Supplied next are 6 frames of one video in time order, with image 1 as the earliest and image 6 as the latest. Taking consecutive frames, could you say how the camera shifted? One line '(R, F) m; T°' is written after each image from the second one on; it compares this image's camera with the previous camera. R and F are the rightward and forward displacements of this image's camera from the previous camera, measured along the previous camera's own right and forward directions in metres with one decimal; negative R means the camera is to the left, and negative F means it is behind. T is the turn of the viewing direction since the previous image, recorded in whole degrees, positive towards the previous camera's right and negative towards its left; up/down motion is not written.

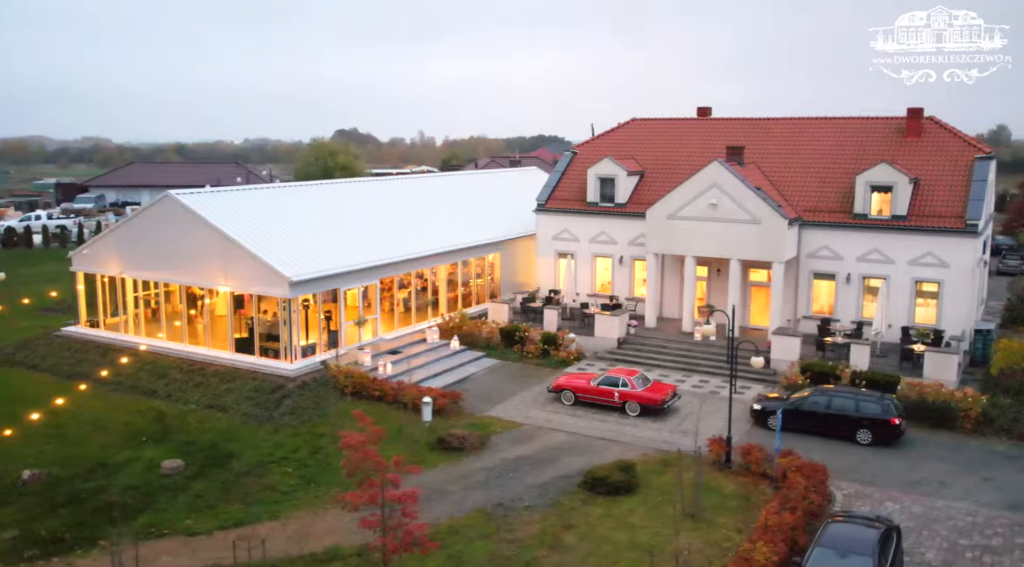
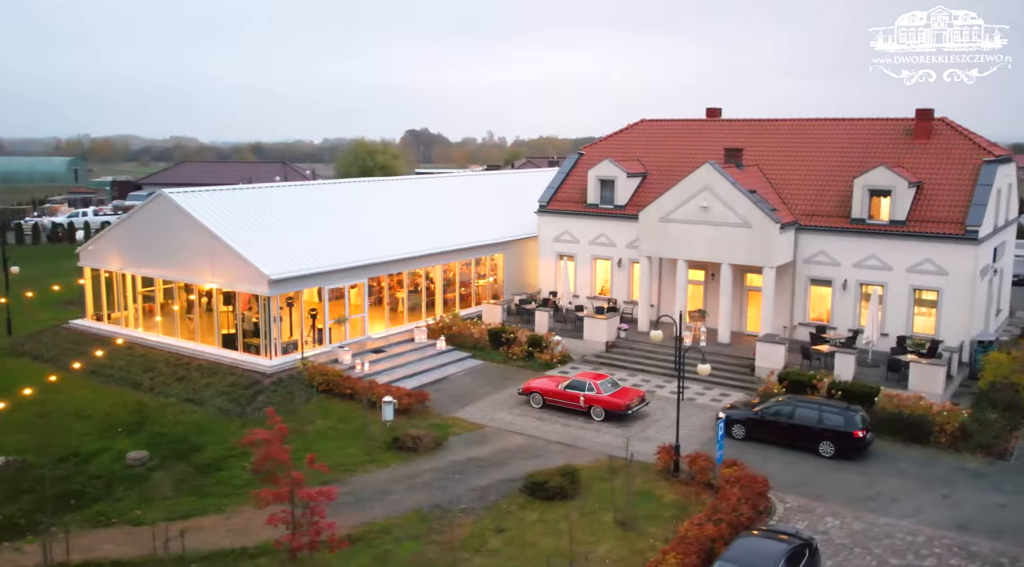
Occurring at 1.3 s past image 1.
(+2.6, +0.2) m; -4°
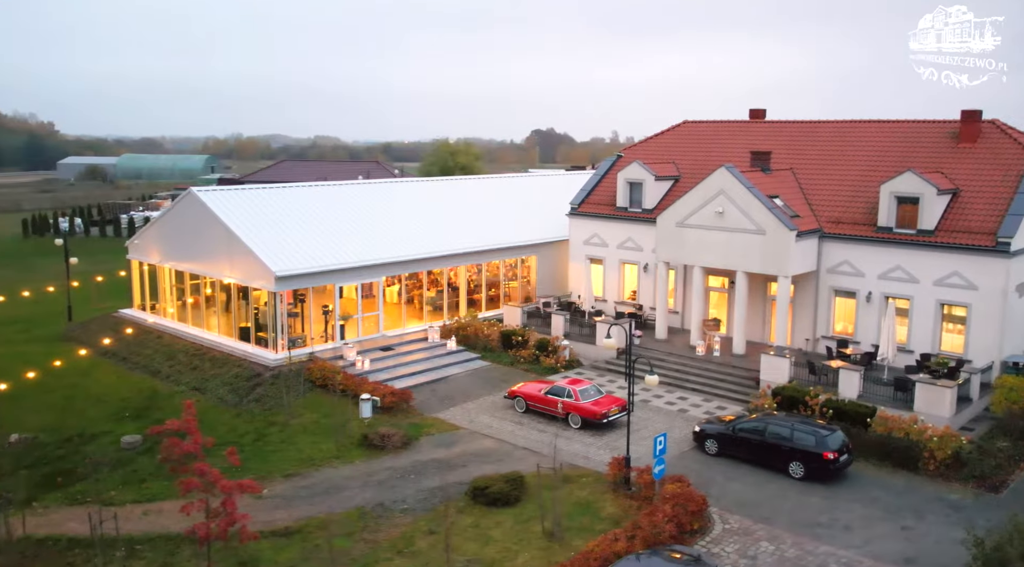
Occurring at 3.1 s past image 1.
(+3.5, +0.3) m; -8°
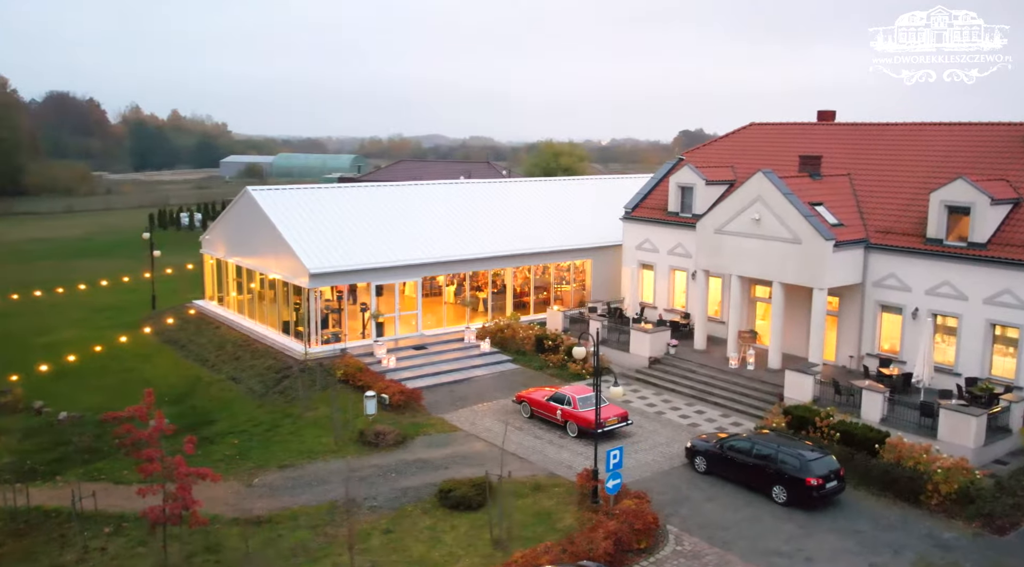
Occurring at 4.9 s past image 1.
(+3.4, +0.4) m; -9°
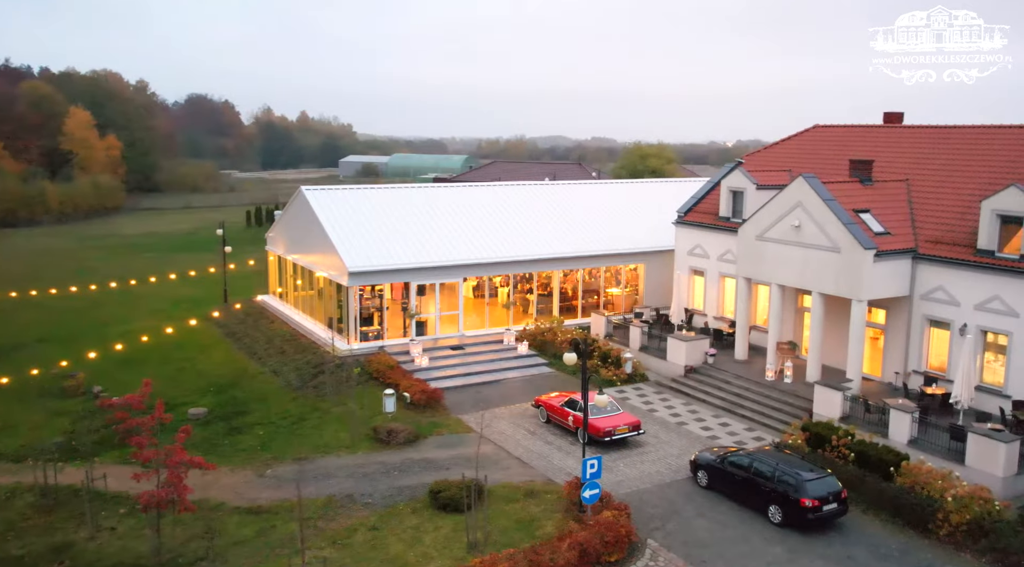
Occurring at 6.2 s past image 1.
(+2.4, +0.2) m; -7°
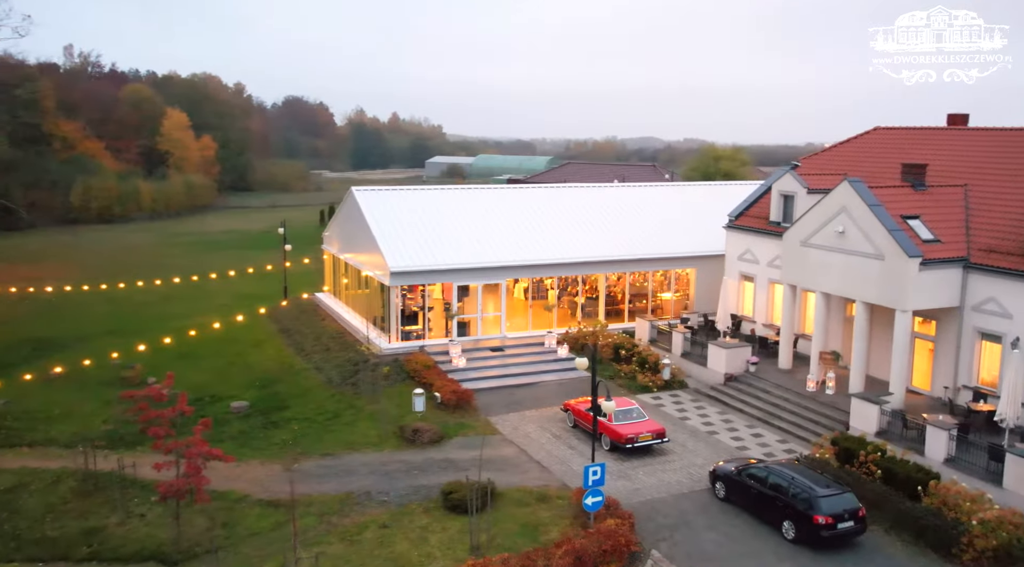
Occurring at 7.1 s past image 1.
(+1.4, +0.1) m; -6°
